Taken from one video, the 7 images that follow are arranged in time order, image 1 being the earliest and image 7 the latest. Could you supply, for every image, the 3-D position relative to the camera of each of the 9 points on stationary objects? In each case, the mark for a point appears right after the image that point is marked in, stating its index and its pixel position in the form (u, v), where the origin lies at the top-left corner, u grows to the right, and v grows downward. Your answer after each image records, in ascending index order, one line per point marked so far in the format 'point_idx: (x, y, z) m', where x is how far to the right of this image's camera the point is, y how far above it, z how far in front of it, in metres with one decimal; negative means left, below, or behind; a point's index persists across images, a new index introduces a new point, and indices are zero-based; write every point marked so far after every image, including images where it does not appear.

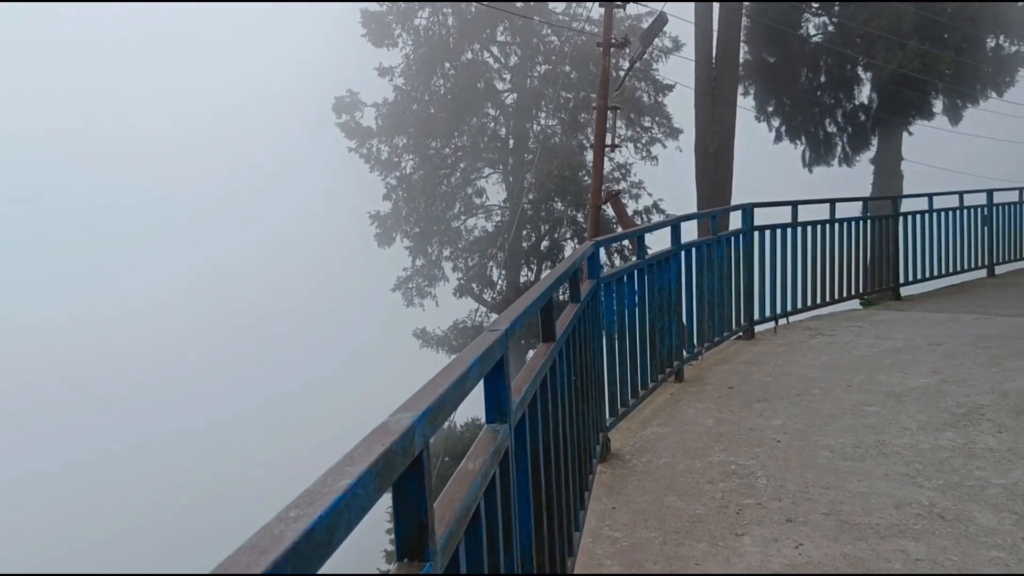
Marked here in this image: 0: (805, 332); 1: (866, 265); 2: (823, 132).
0: (+2.0, -0.3, +6.4) m
1: (+3.0, +0.2, +7.9) m
2: (+5.0, +2.6, +15.1) m
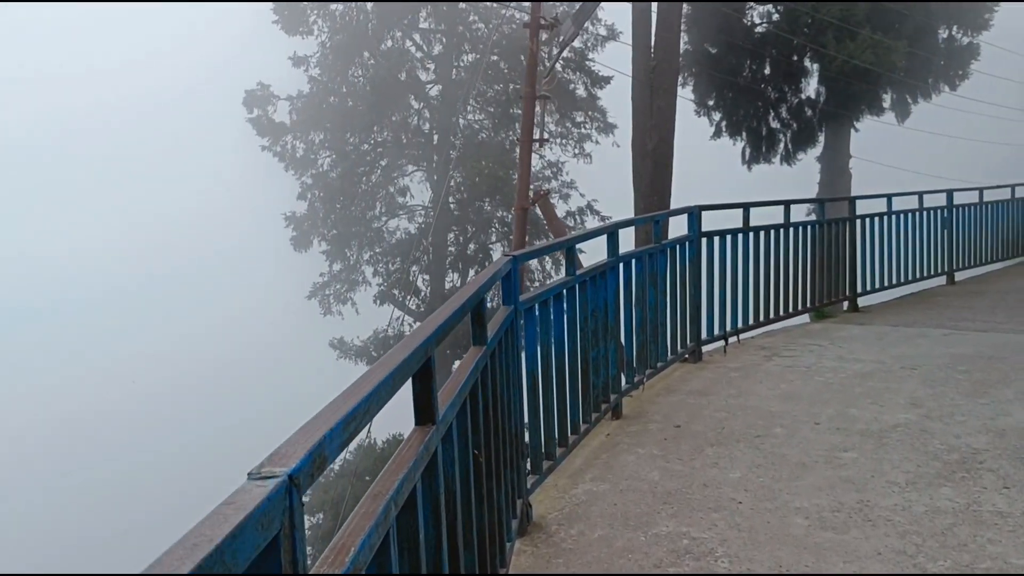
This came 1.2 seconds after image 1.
0: (+1.5, -0.4, +5.7) m
1: (+2.4, +0.1, +7.2) m
2: (+3.9, +2.5, +14.5) m
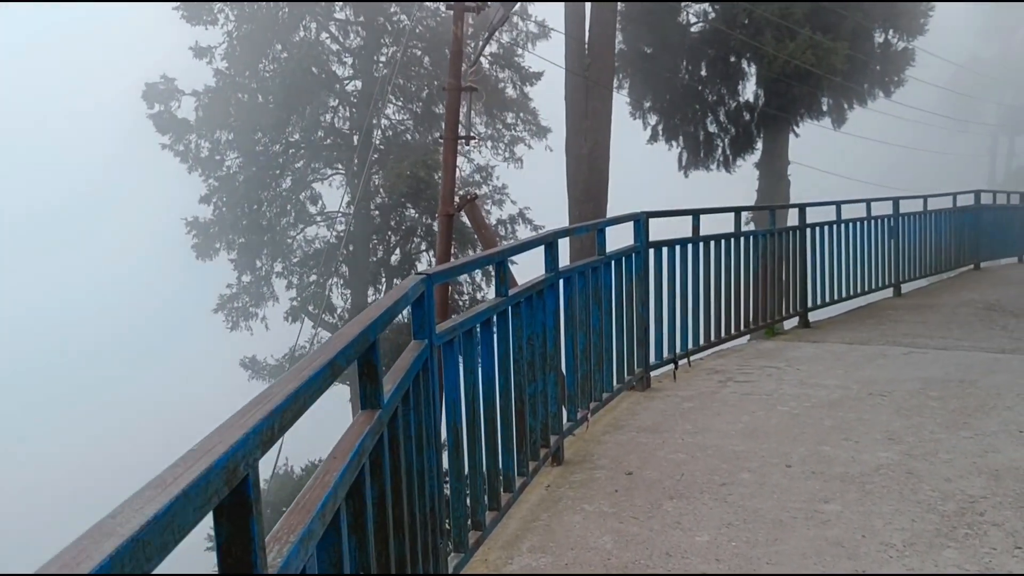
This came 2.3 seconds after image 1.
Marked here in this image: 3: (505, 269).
0: (+1.1, -0.5, +5.1) m
1: (+1.9, 0.0, +6.7) m
2: (+2.9, +2.3, +14.2) m
3: (0.0, +0.1, +3.0) m
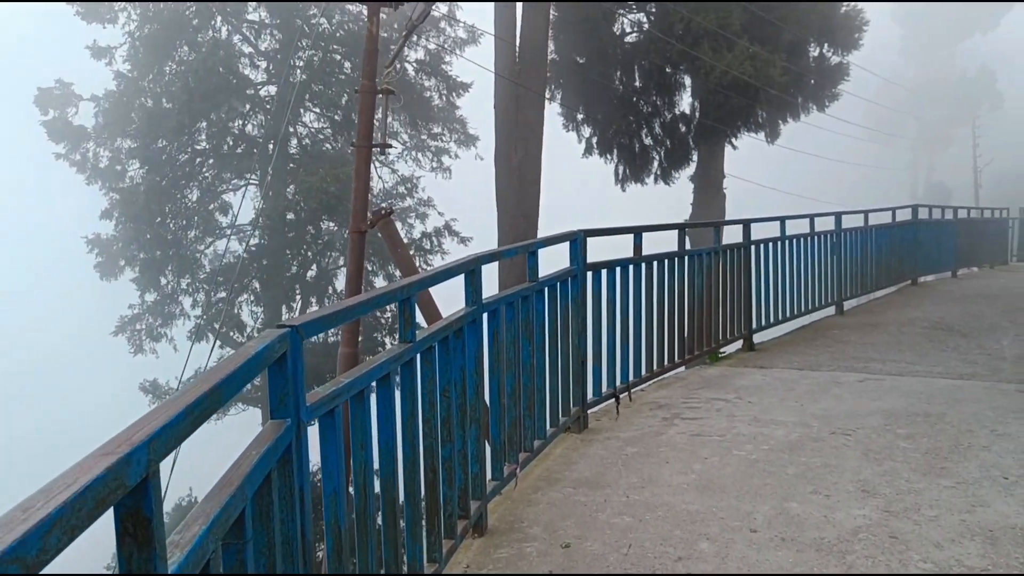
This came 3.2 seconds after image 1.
0: (+0.7, -0.6, +4.6) m
1: (+1.4, -0.2, +6.3) m
2: (+1.8, +2.1, +13.8) m
3: (-0.3, 0.0, +2.4) m
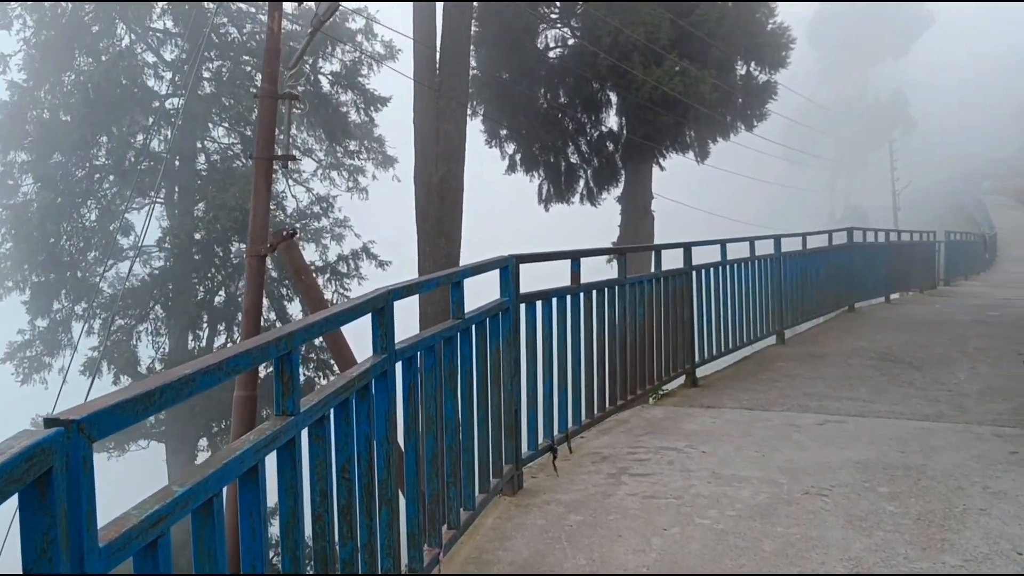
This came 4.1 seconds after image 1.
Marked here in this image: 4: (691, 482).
0: (+0.4, -0.8, +3.9) m
1: (+0.9, -0.3, +5.7) m
2: (+0.7, +1.7, +13.2) m
3: (-0.4, -0.1, +1.7) m
4: (+0.7, -0.8, +3.7) m
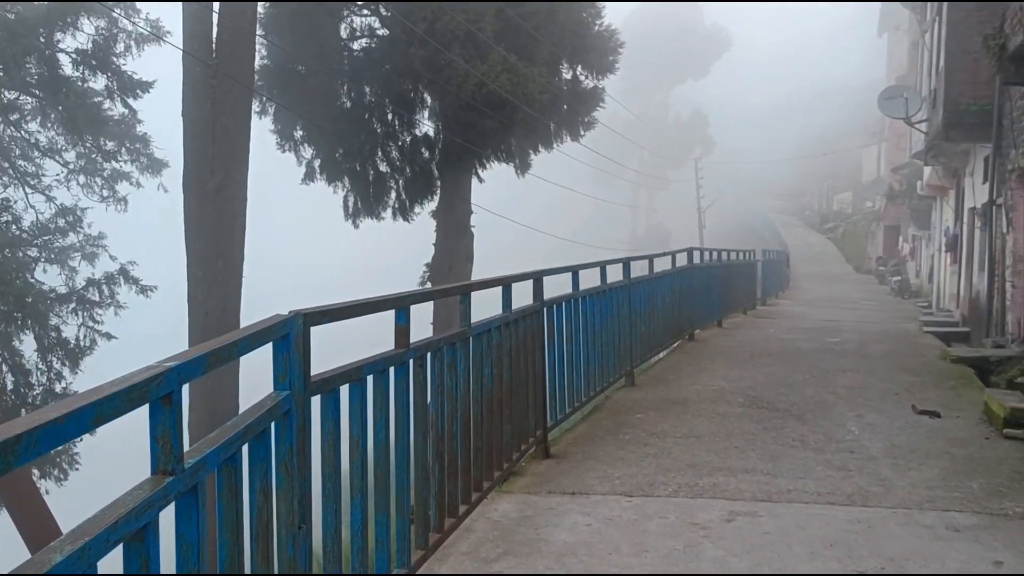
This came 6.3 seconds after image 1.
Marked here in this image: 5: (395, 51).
0: (-0.2, -0.9, +2.4) m
1: (0.0, -0.6, +4.2) m
2: (-1.7, +1.4, +11.6) m
3: (-0.5, -0.3, +0.1) m
4: (+0.2, -0.9, +2.3) m
5: (-1.4, +2.7, +10.9) m
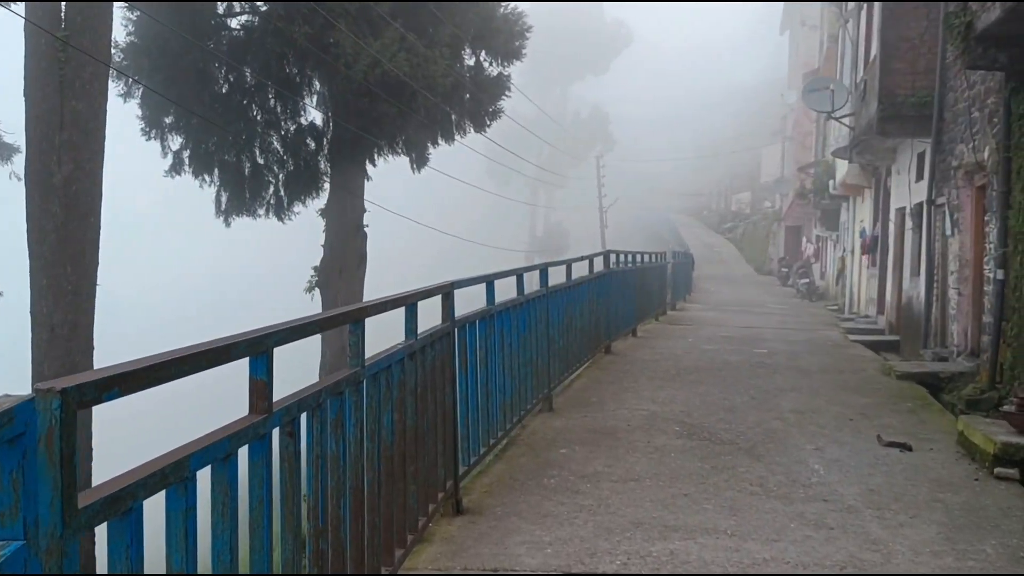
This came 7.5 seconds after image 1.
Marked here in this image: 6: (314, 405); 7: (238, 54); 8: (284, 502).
0: (-0.3, -1.0, +1.4) m
1: (-0.3, -0.6, +3.2) m
2: (-2.9, +1.4, +10.4) m
3: (-0.3, -0.4, -1.0) m
4: (+0.1, -1.0, +1.3) m
5: (-2.4, +2.6, +9.7) m
6: (-0.5, -0.3, +2.2) m
7: (-2.8, +2.5, +9.8) m
8: (-0.5, -0.5, +1.9) m
